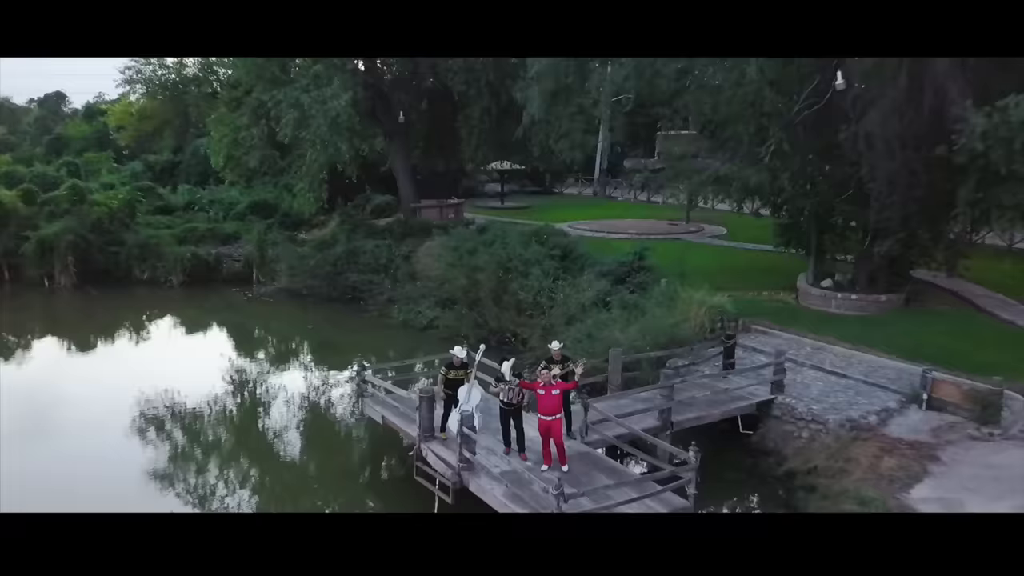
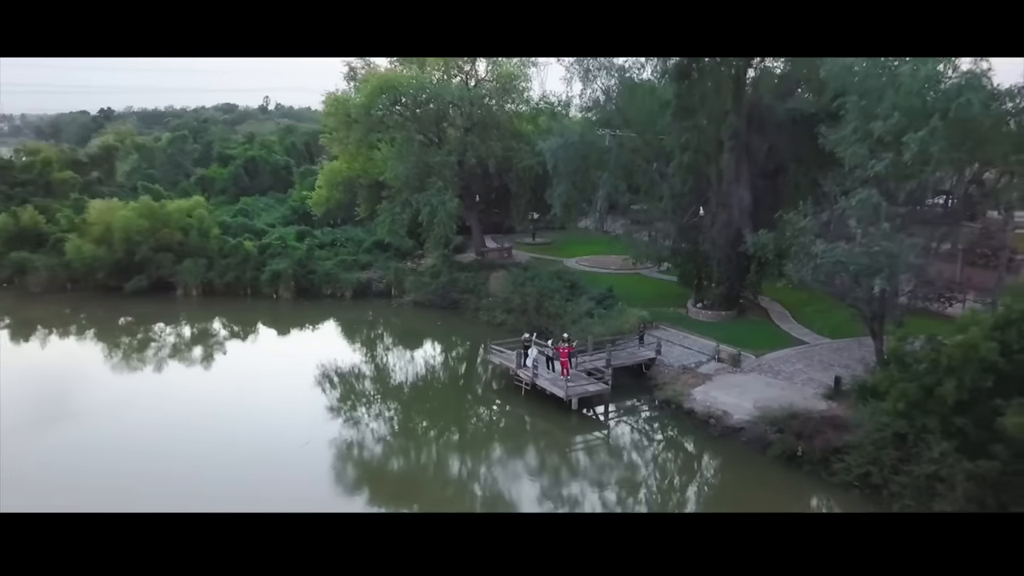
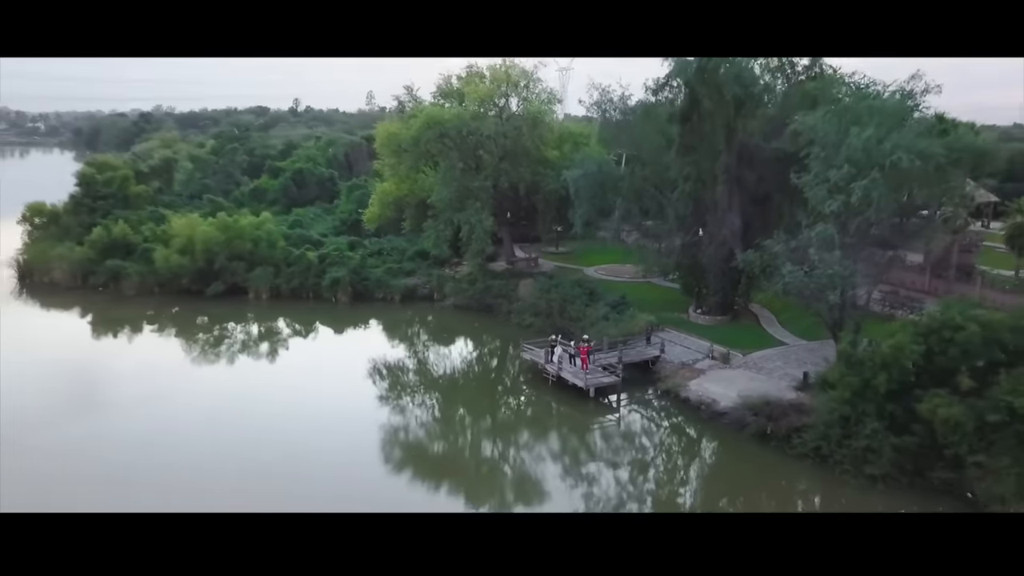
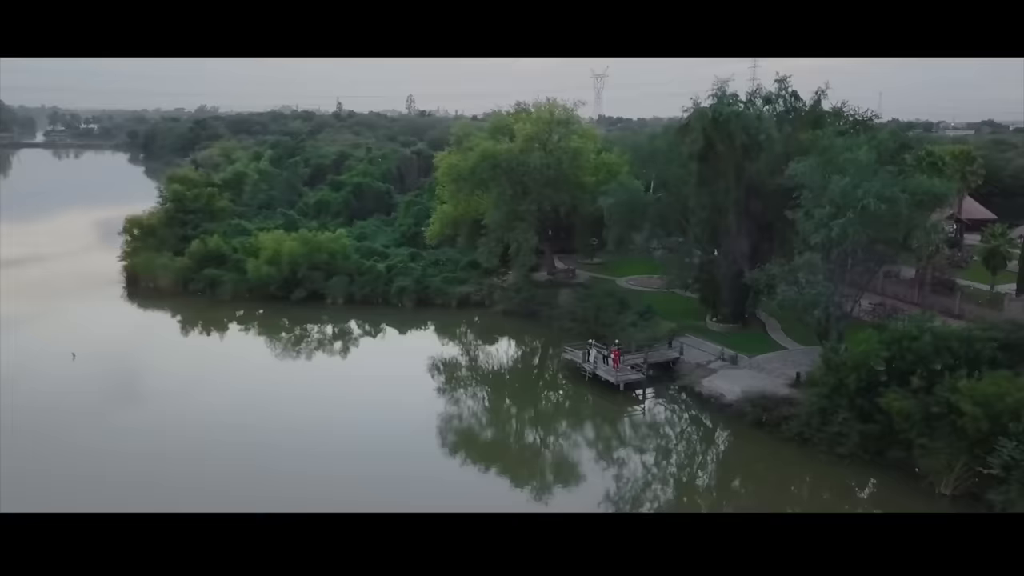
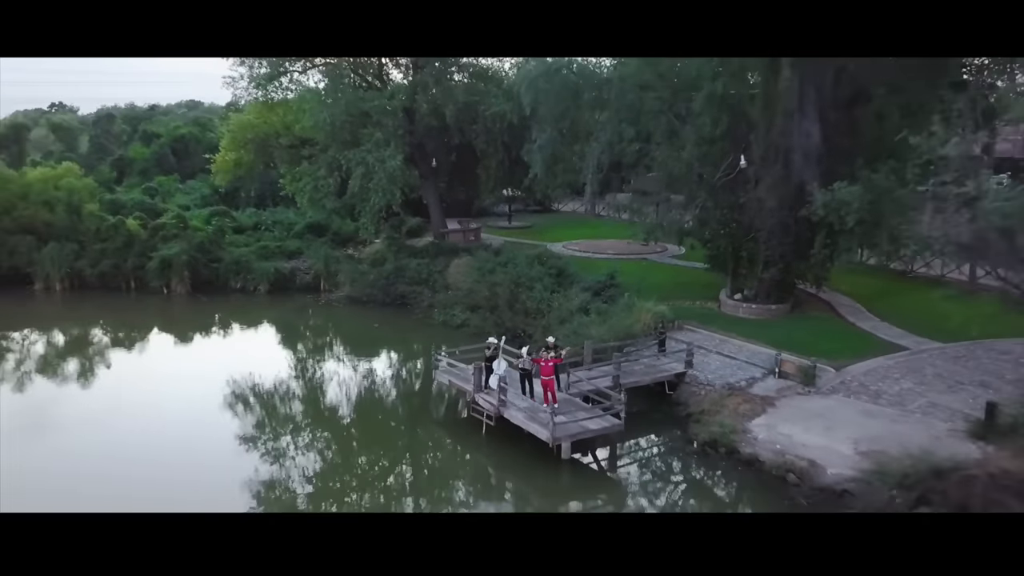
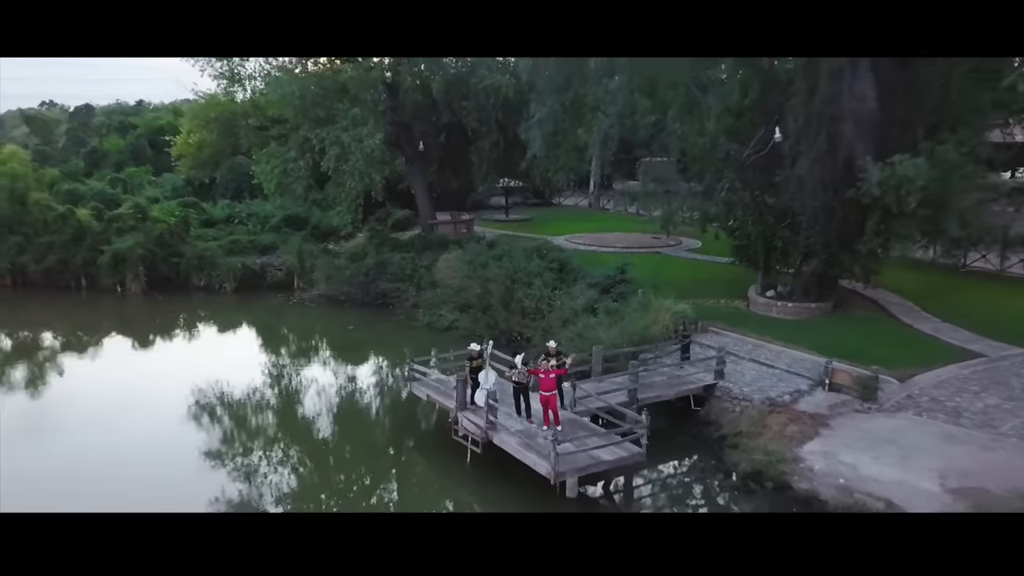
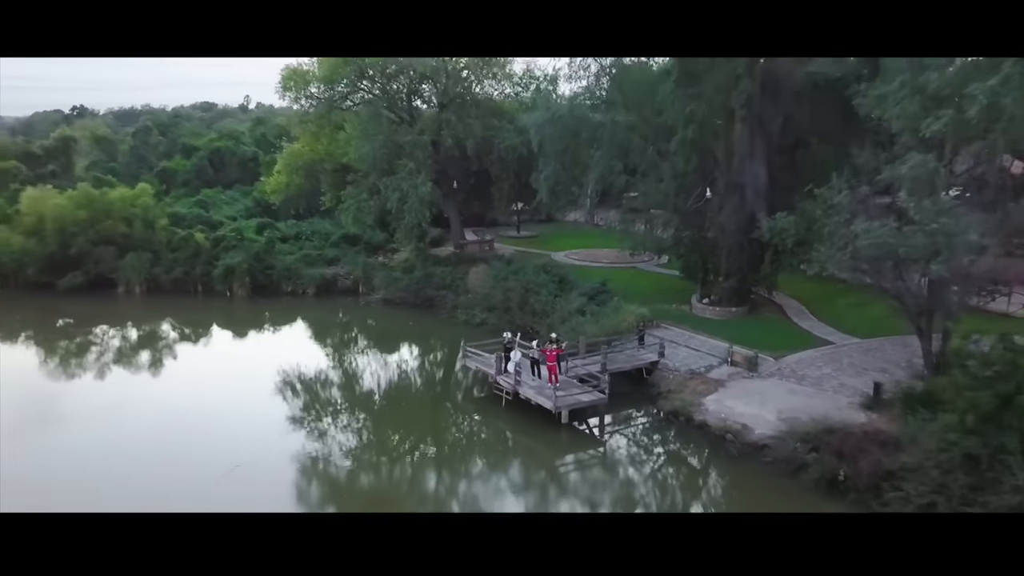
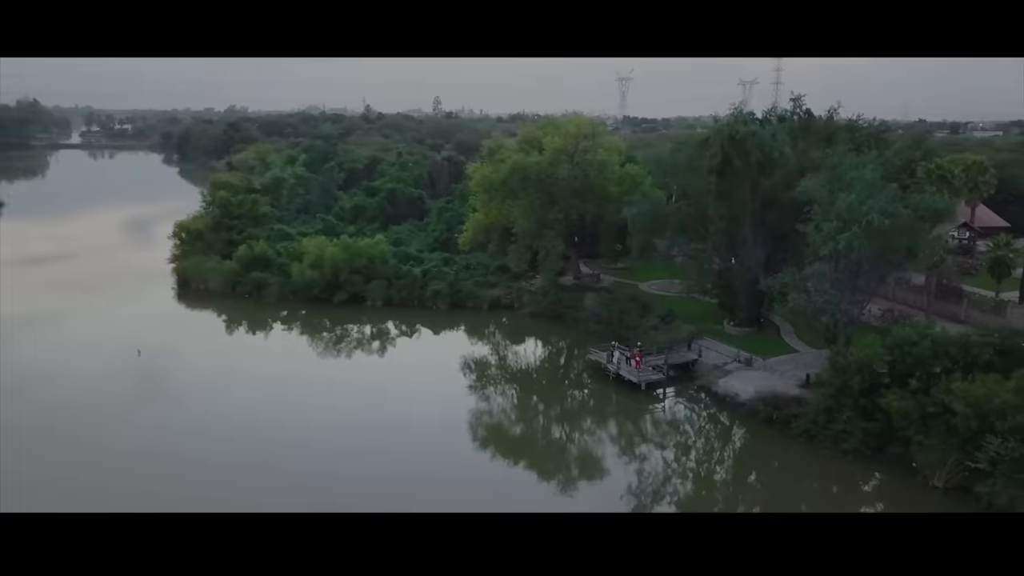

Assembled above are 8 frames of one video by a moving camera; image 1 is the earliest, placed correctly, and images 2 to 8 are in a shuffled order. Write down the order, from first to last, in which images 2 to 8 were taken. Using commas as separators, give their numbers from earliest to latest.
6, 5, 7, 2, 3, 4, 8
